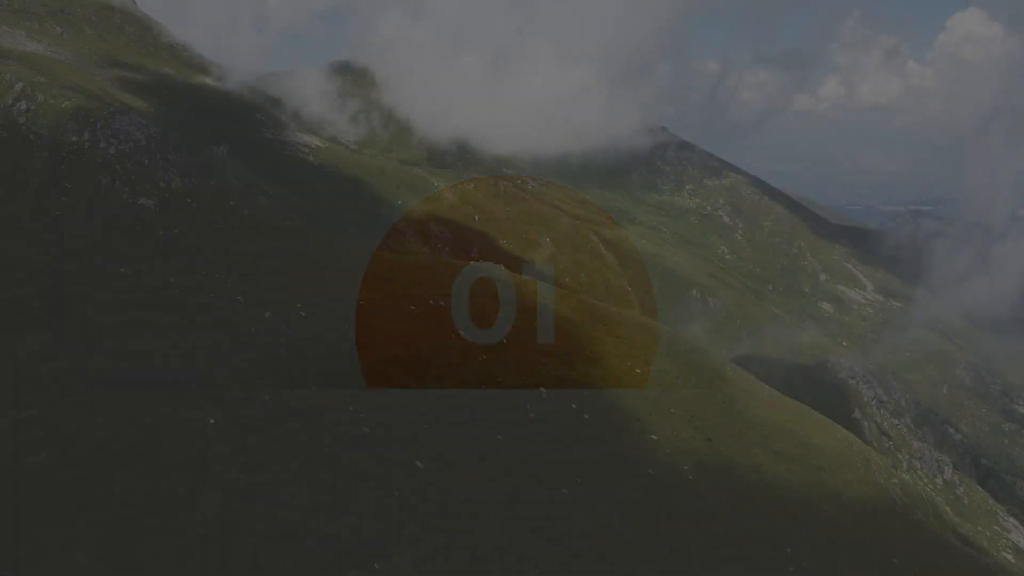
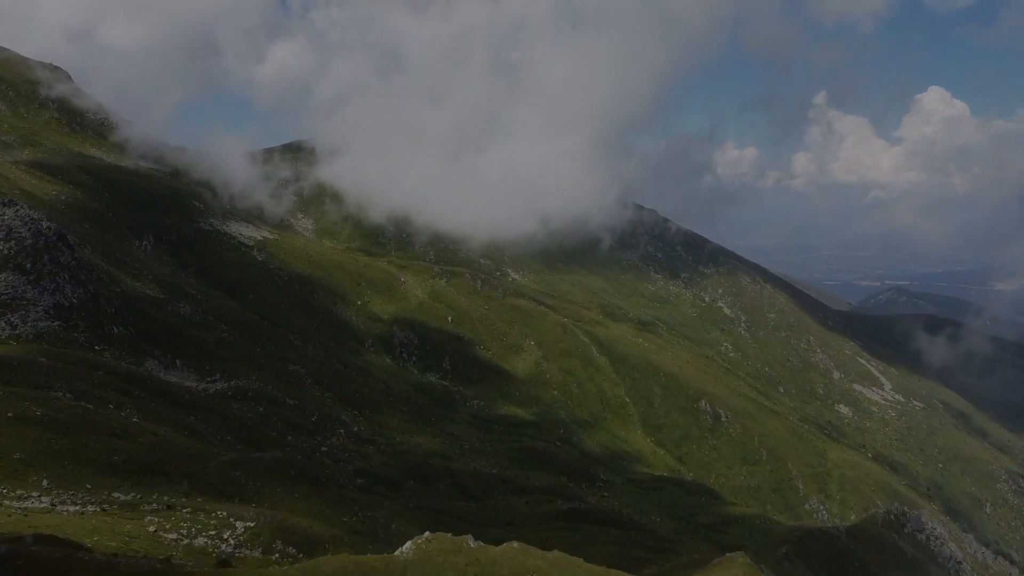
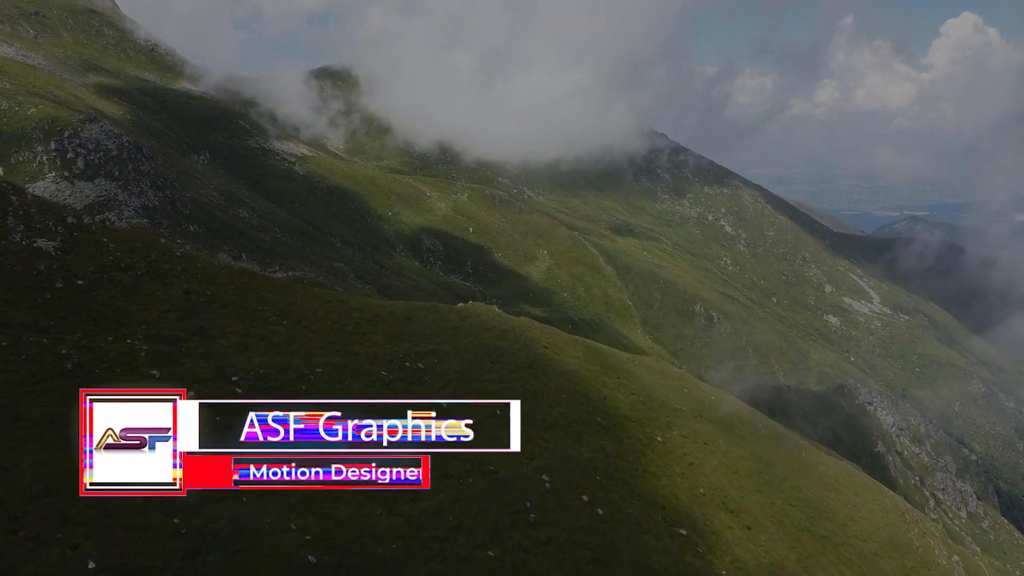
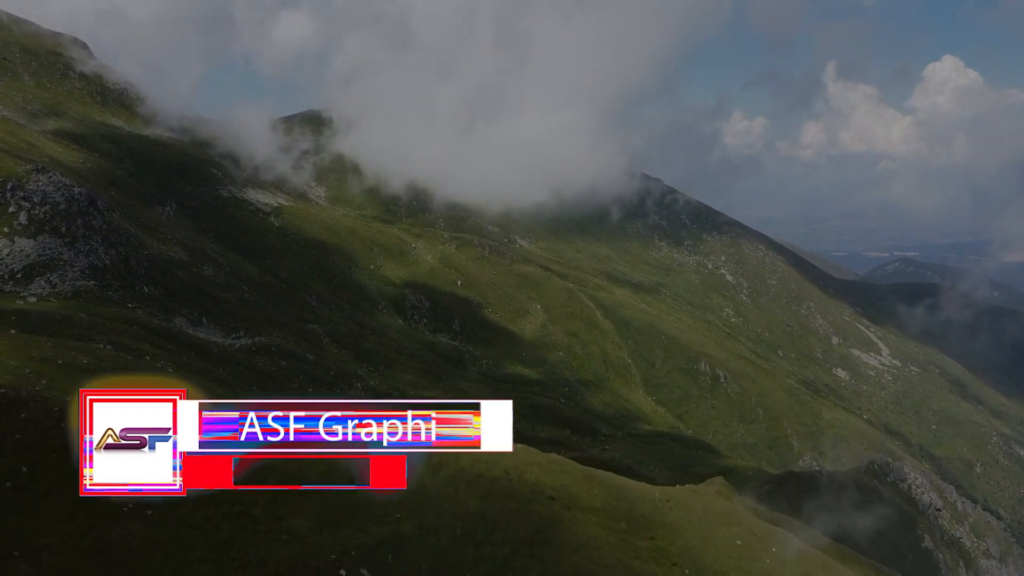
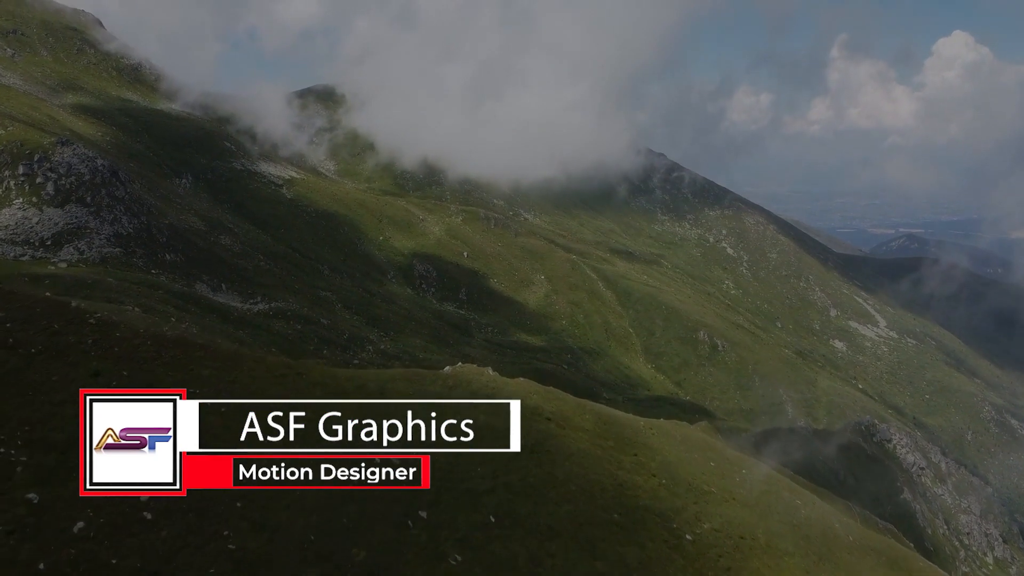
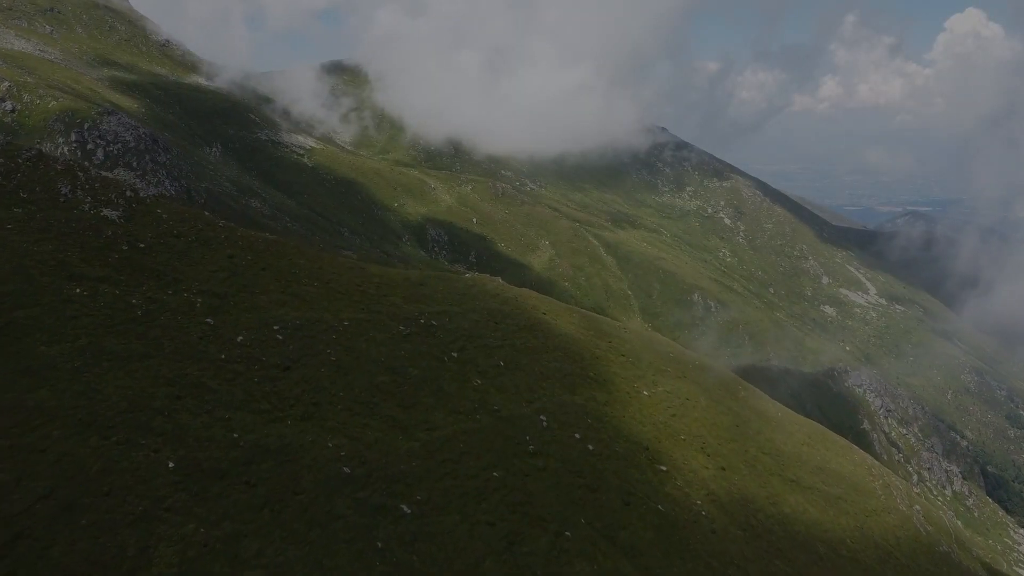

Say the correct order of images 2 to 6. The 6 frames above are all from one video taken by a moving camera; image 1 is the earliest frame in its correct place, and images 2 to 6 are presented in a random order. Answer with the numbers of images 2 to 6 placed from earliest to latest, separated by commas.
6, 3, 5, 4, 2
